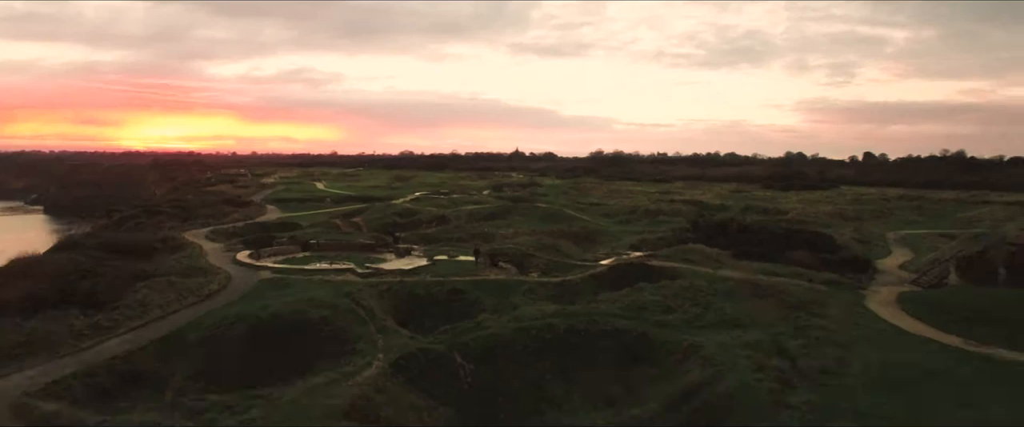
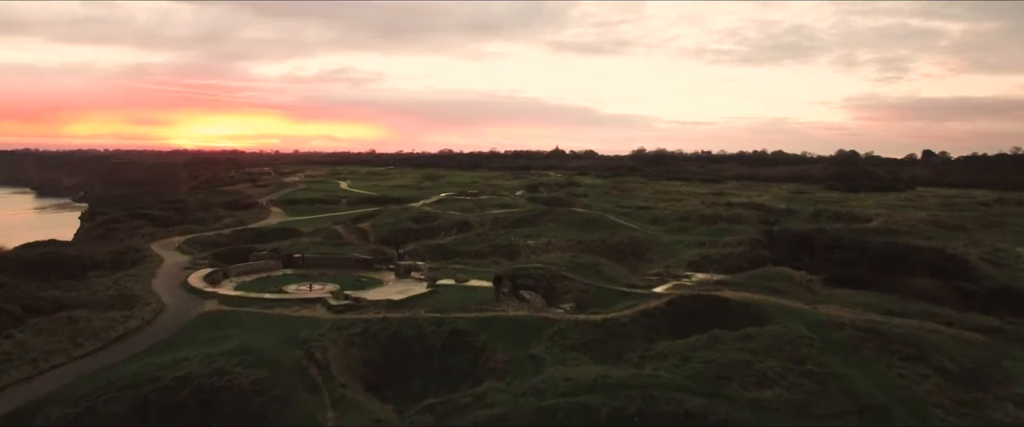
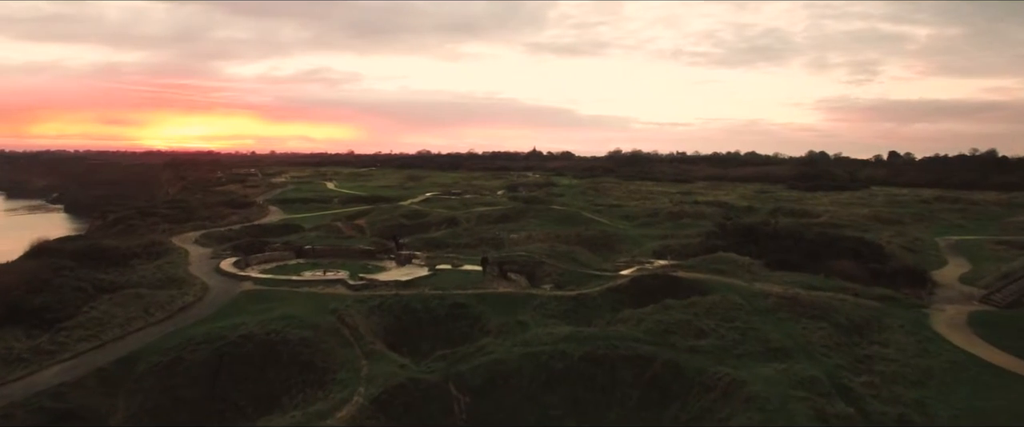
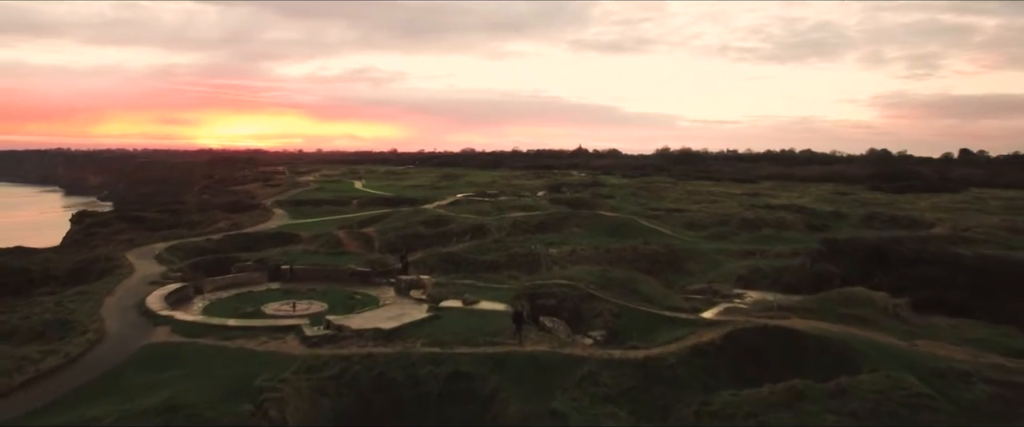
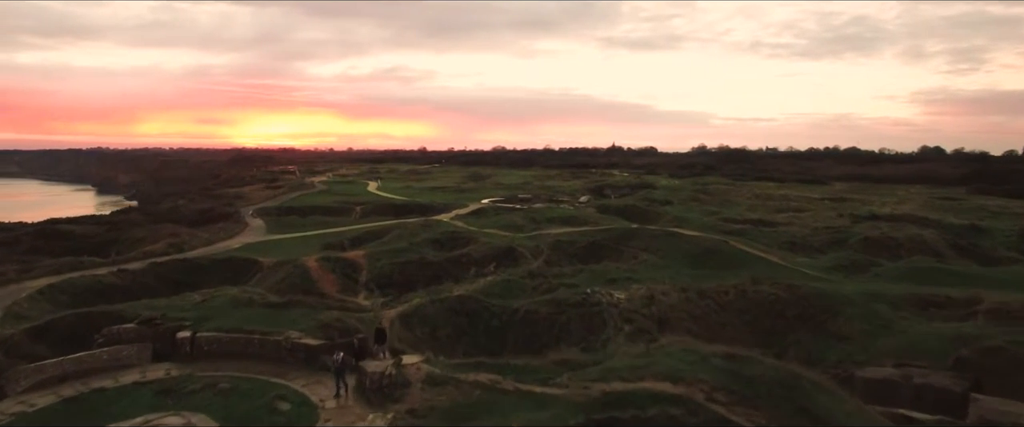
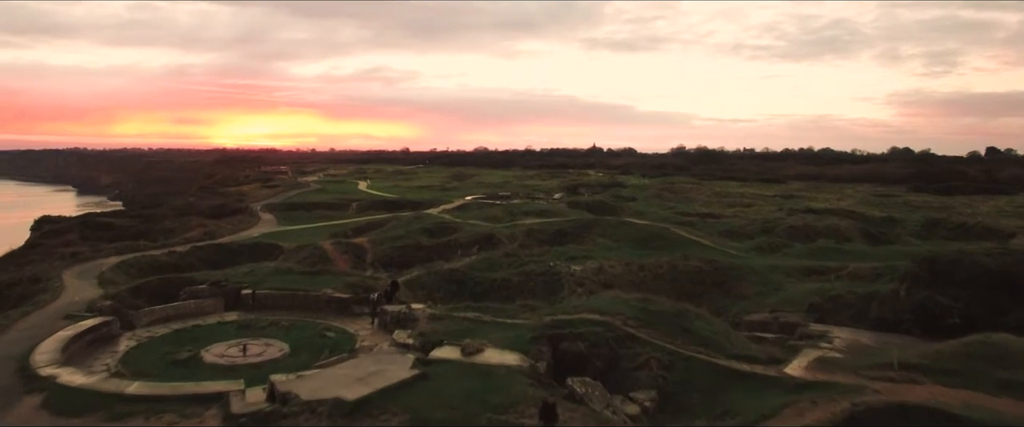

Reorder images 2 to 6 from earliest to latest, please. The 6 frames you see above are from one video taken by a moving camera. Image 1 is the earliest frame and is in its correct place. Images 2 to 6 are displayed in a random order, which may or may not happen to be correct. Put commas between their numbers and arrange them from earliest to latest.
3, 2, 4, 6, 5
